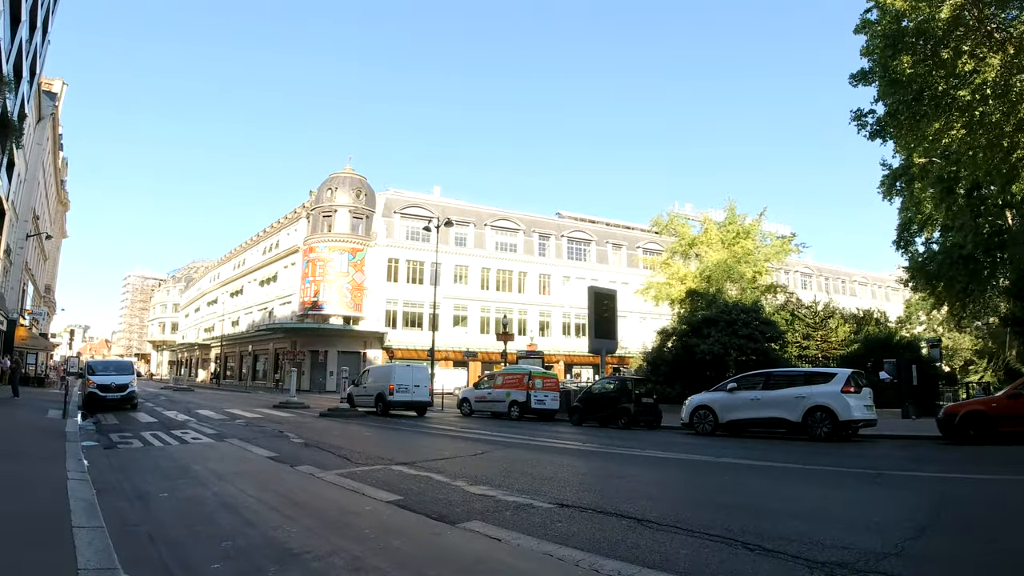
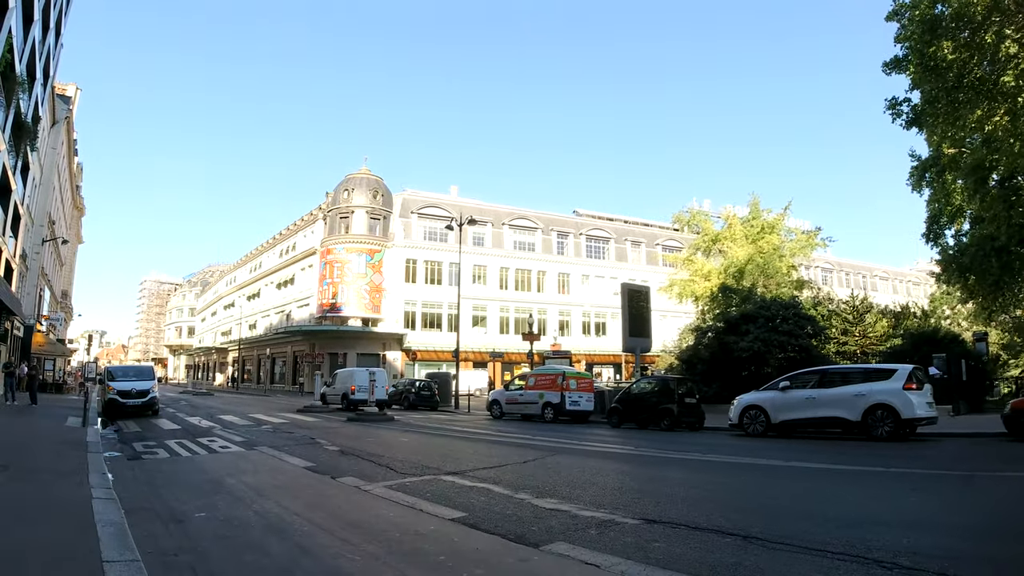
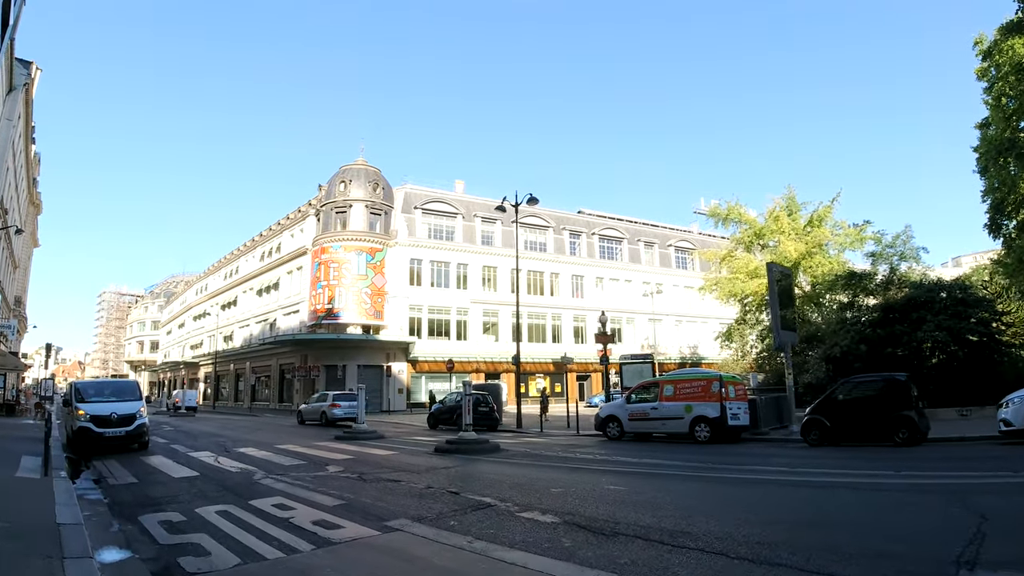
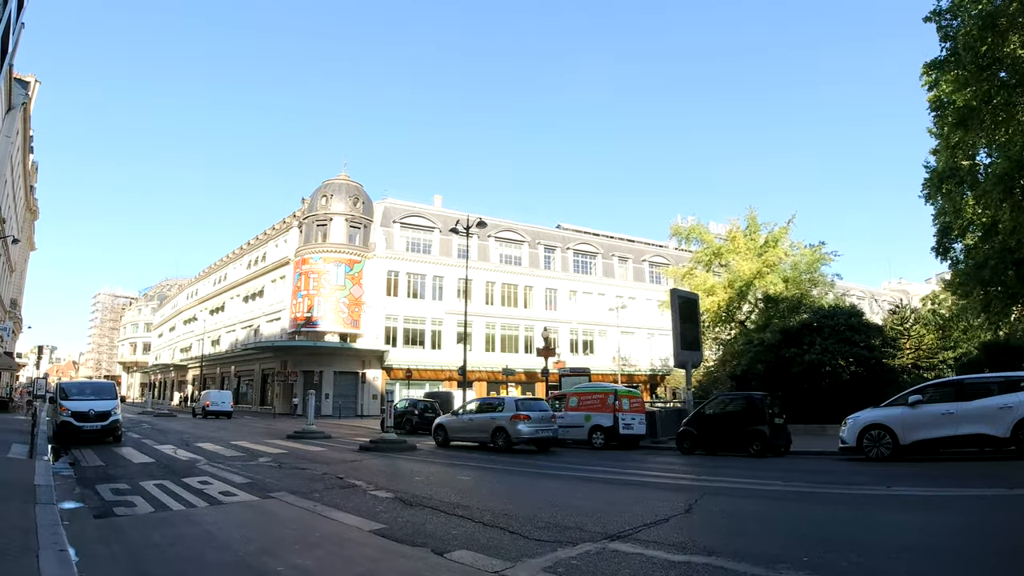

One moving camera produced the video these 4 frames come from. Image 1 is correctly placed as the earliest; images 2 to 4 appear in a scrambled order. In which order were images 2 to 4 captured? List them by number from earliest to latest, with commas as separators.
2, 4, 3
